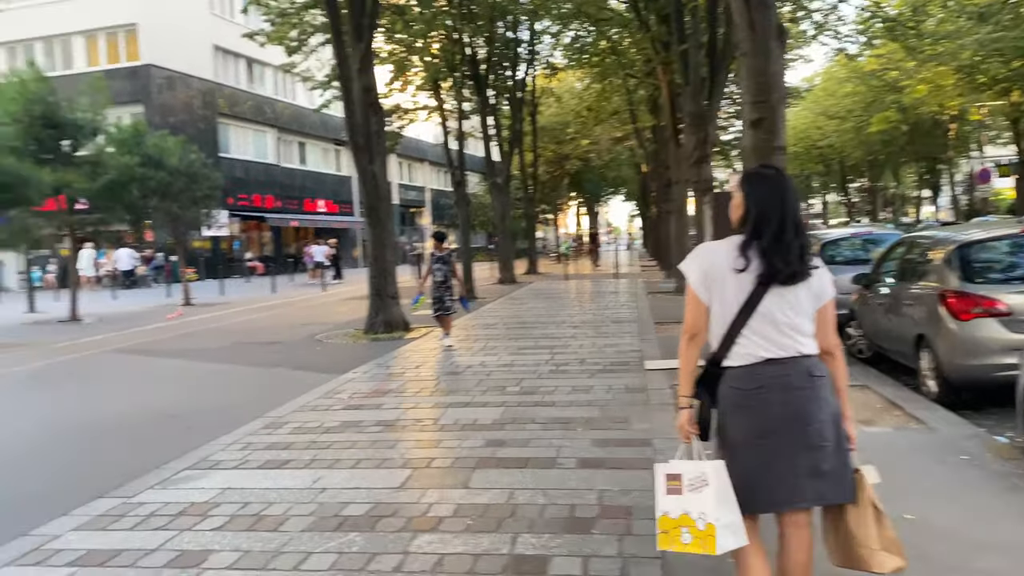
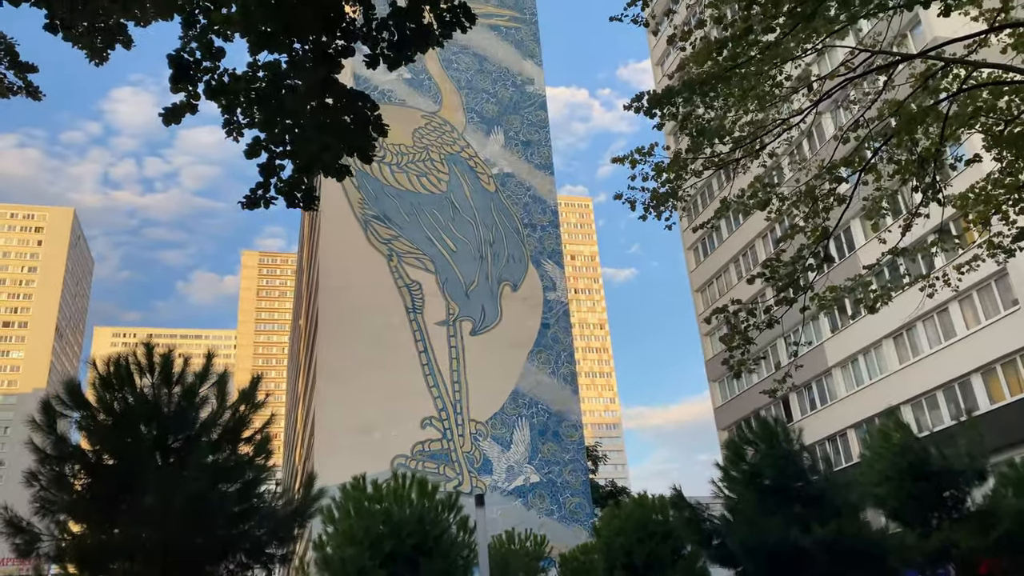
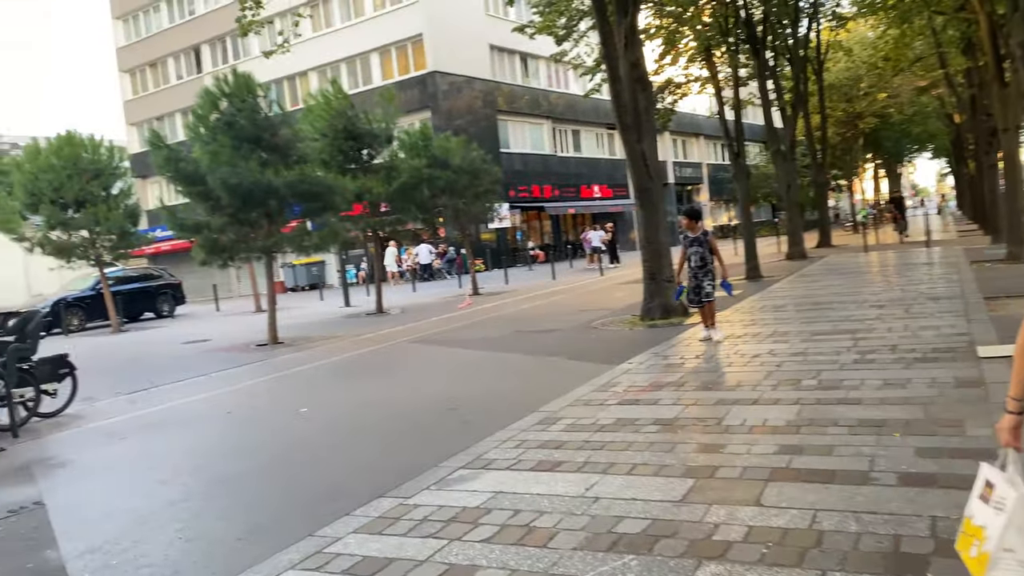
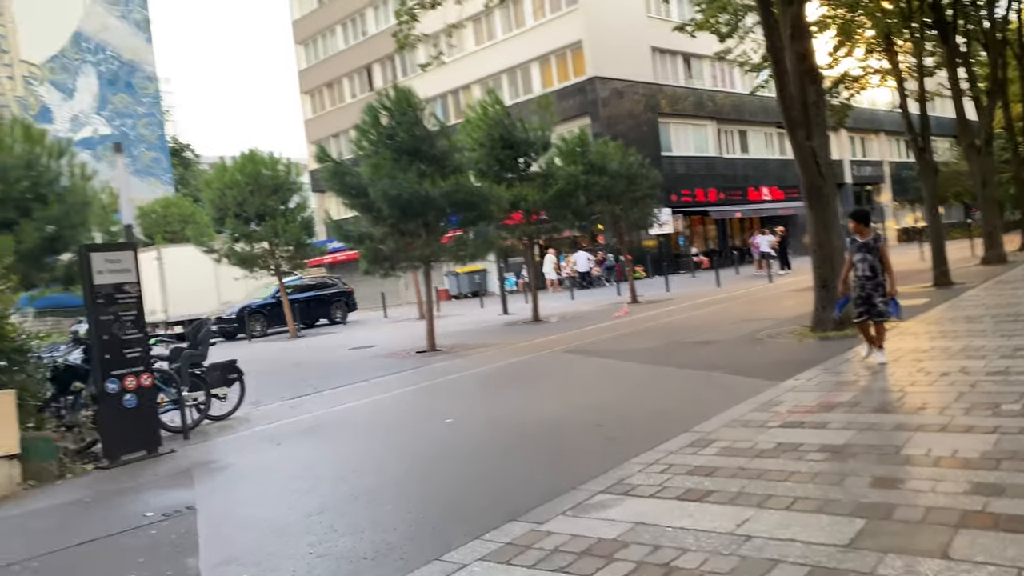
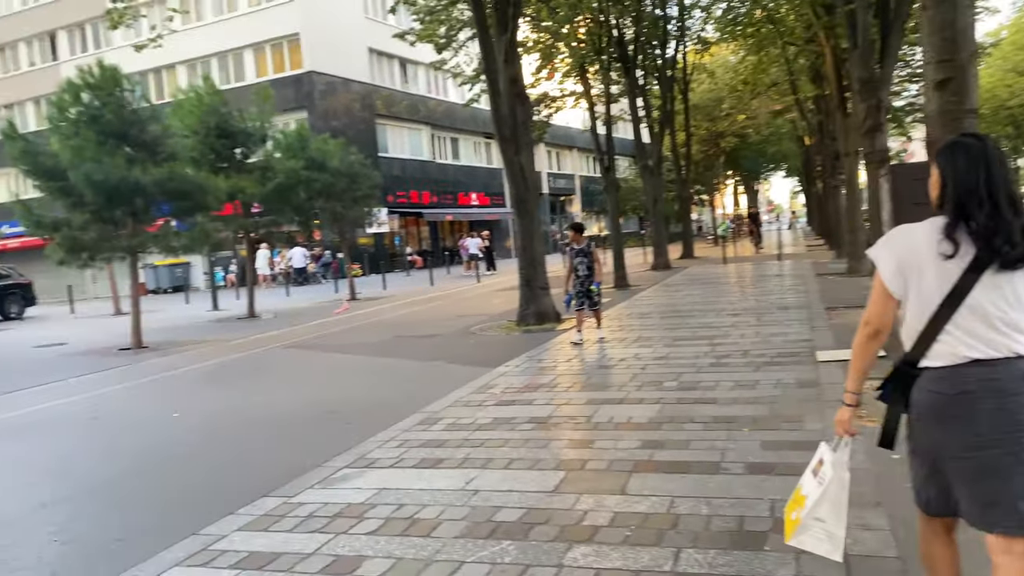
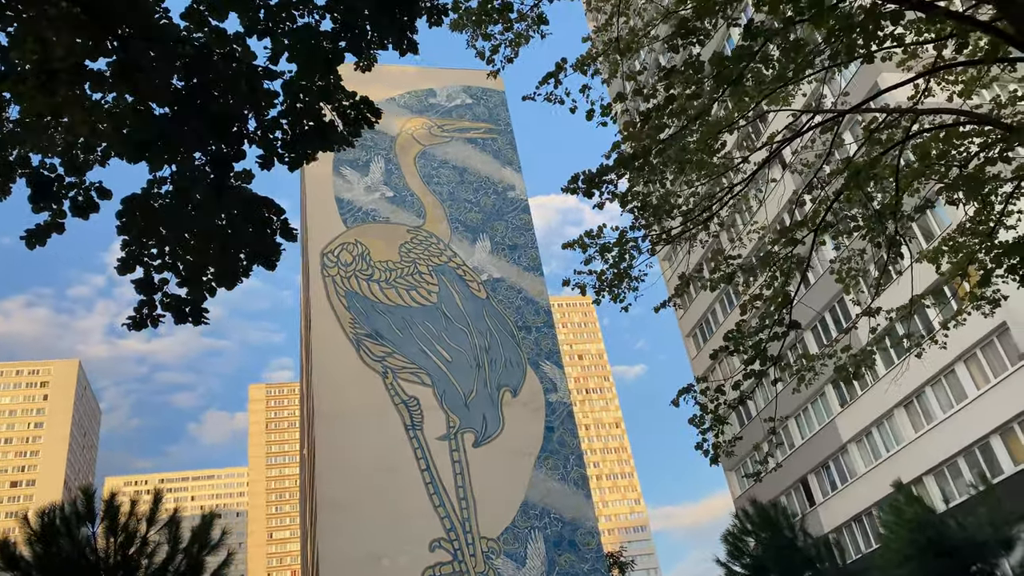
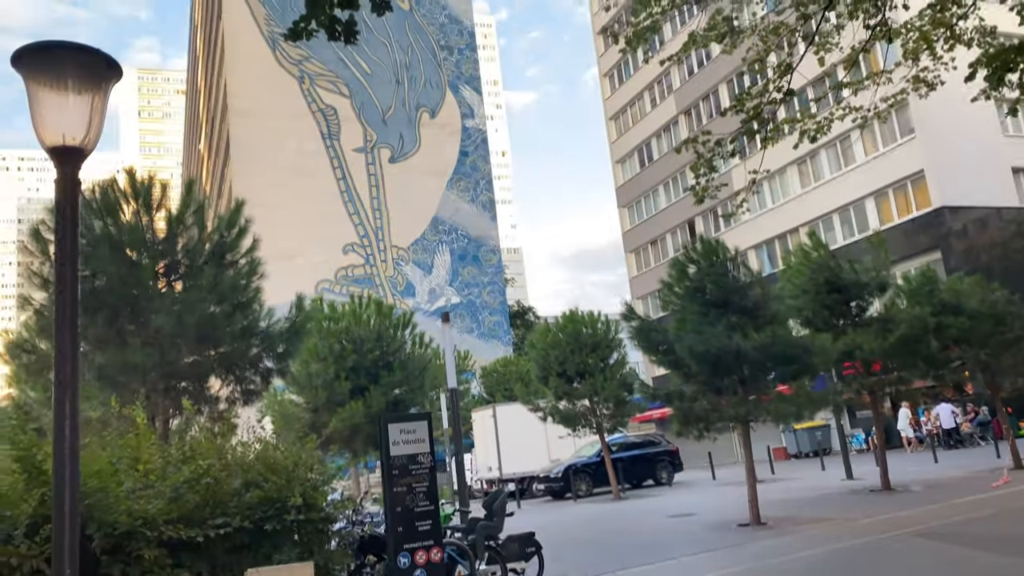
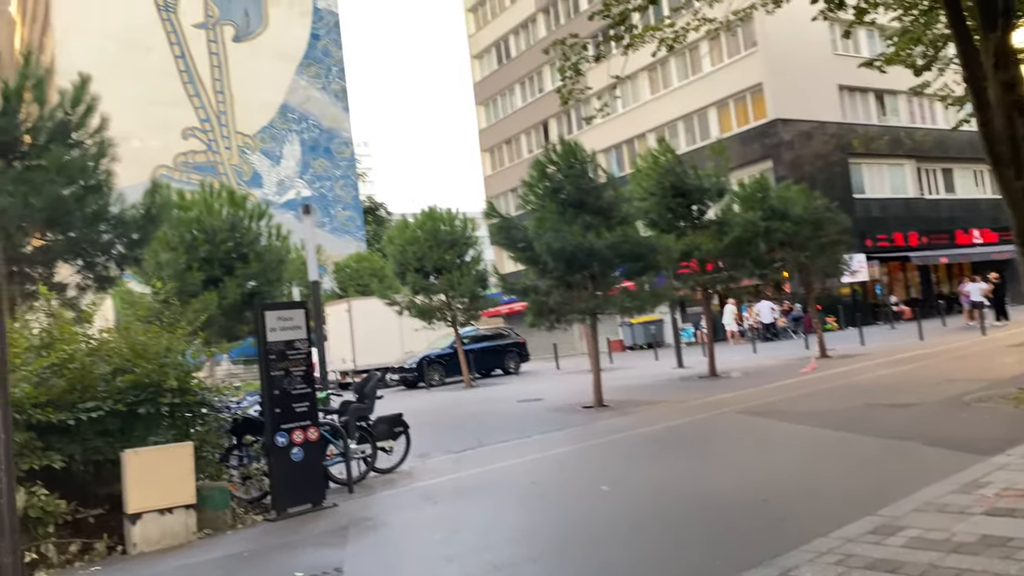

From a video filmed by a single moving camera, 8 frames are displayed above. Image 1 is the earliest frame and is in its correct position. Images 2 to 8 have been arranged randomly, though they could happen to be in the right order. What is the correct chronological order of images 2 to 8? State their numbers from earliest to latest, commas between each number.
5, 3, 4, 8, 7, 2, 6
